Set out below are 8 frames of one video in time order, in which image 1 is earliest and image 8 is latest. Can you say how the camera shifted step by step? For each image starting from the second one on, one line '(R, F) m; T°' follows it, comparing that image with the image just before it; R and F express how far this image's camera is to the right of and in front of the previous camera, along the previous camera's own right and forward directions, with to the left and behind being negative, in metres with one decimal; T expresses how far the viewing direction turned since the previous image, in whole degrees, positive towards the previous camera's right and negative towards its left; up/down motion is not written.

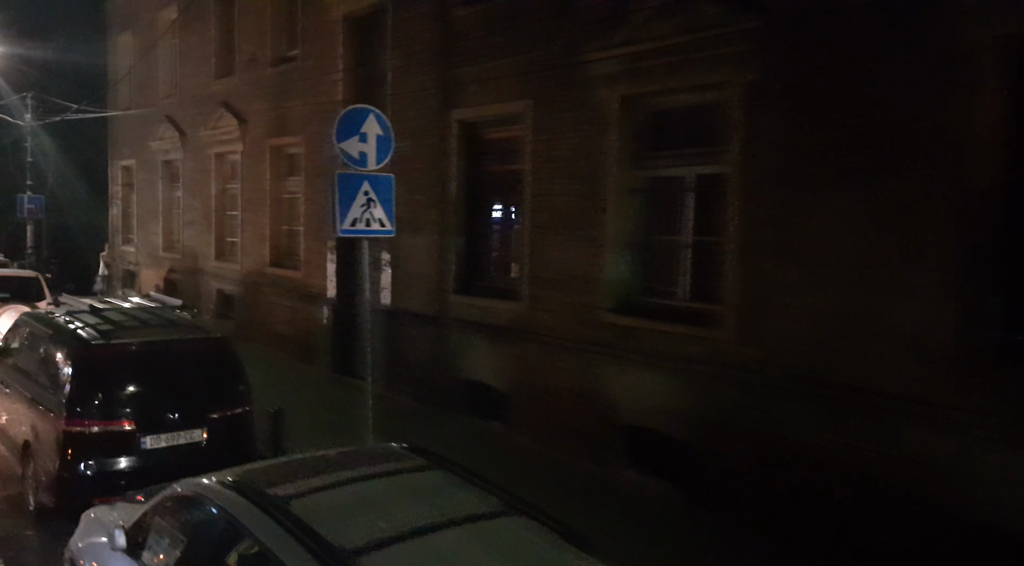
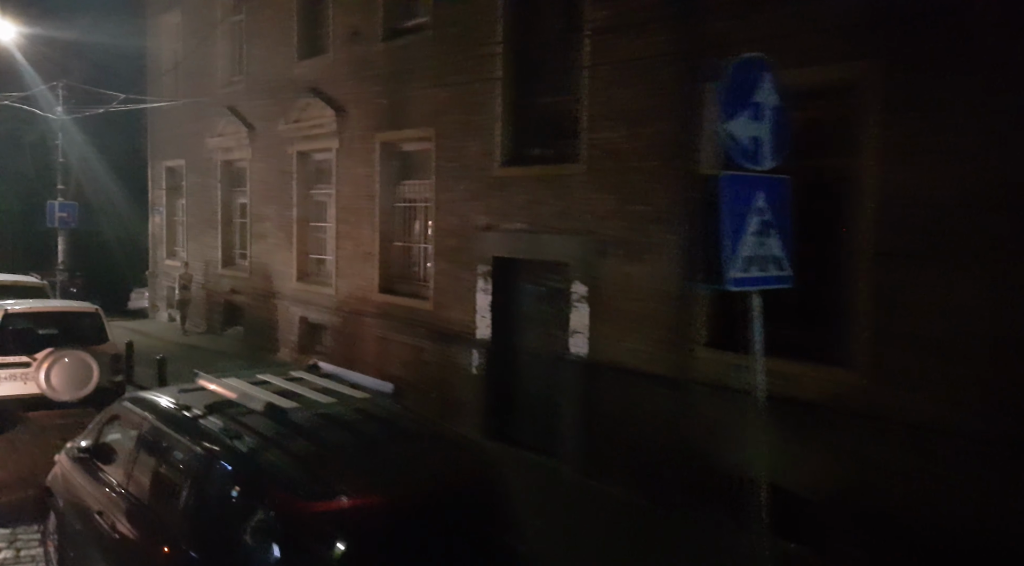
(-2.5, +3.2) m; 0°
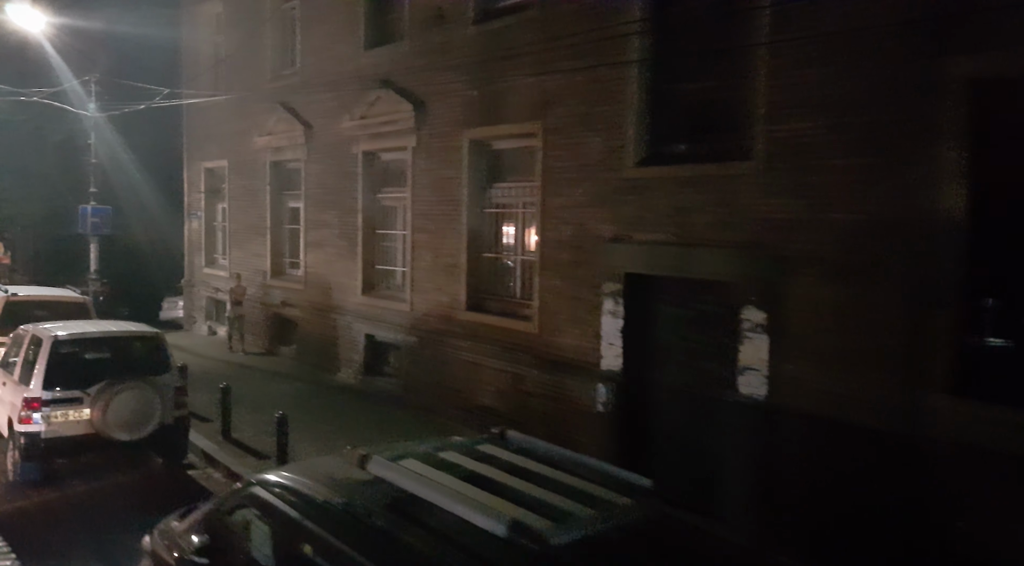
(-1.3, +1.6) m; -1°
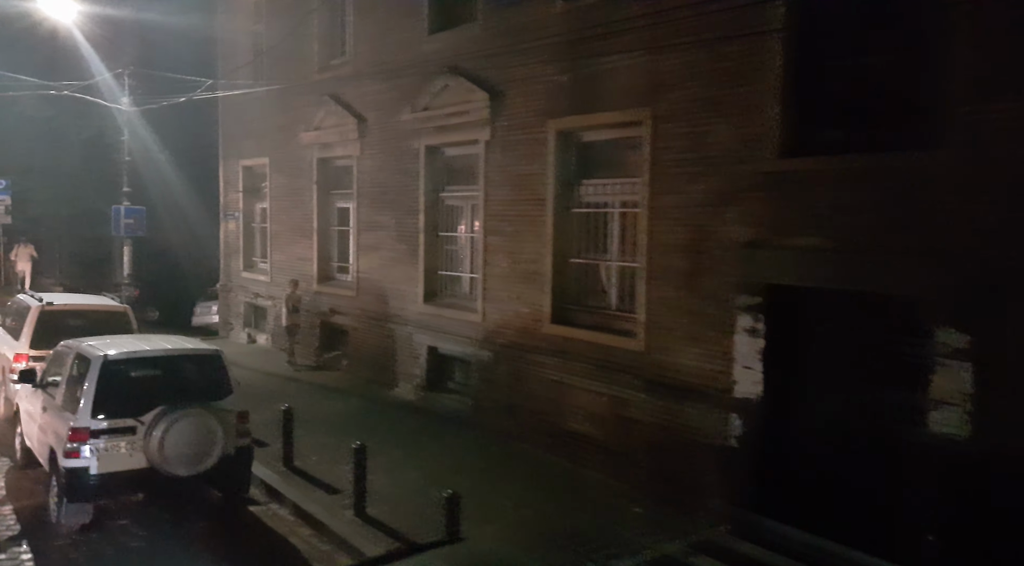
(-0.9, +1.2) m; -1°
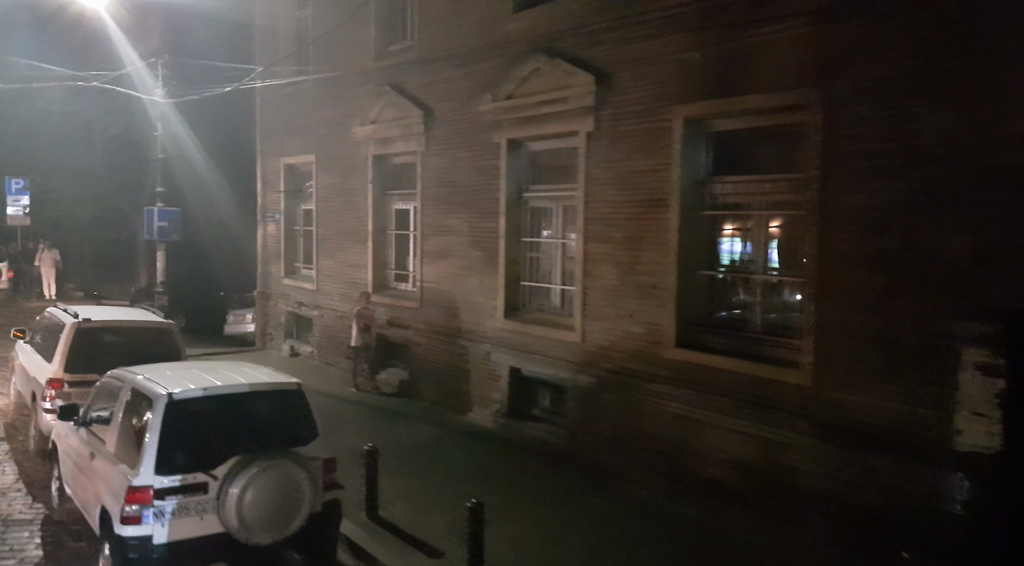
(-1.1, +1.5) m; -1°
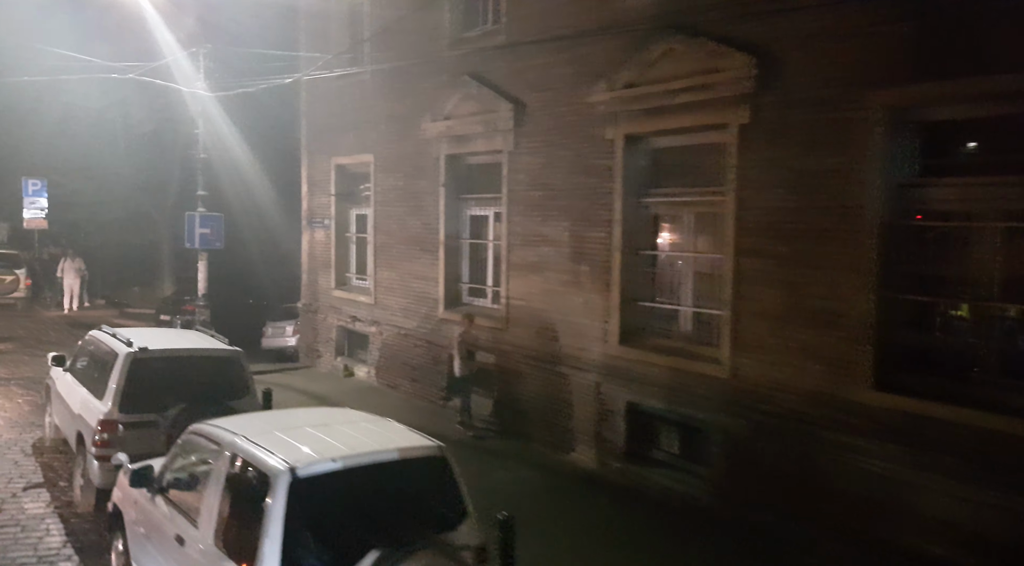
(-1.3, +1.5) m; 0°
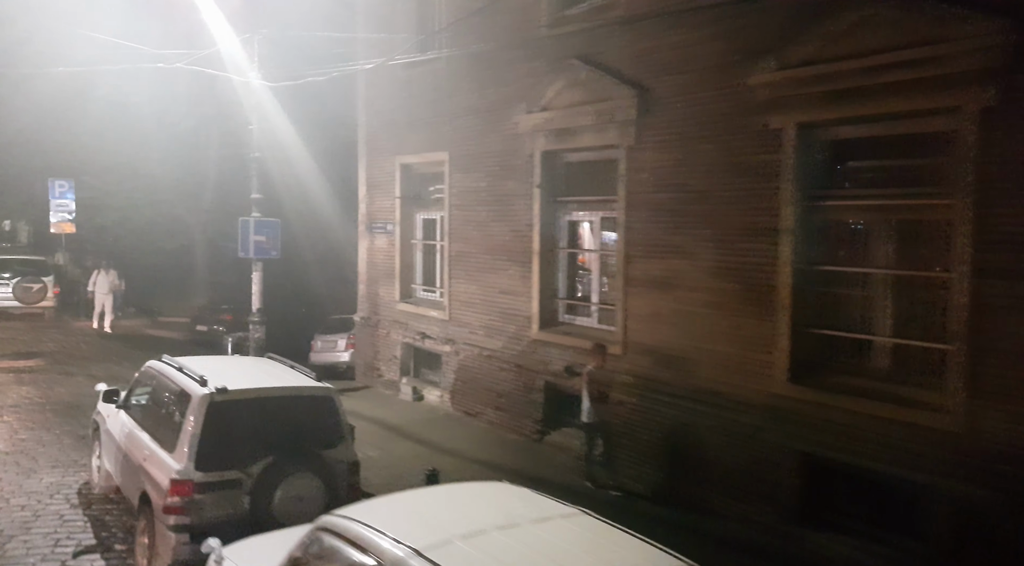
(-1.2, +1.6) m; -1°
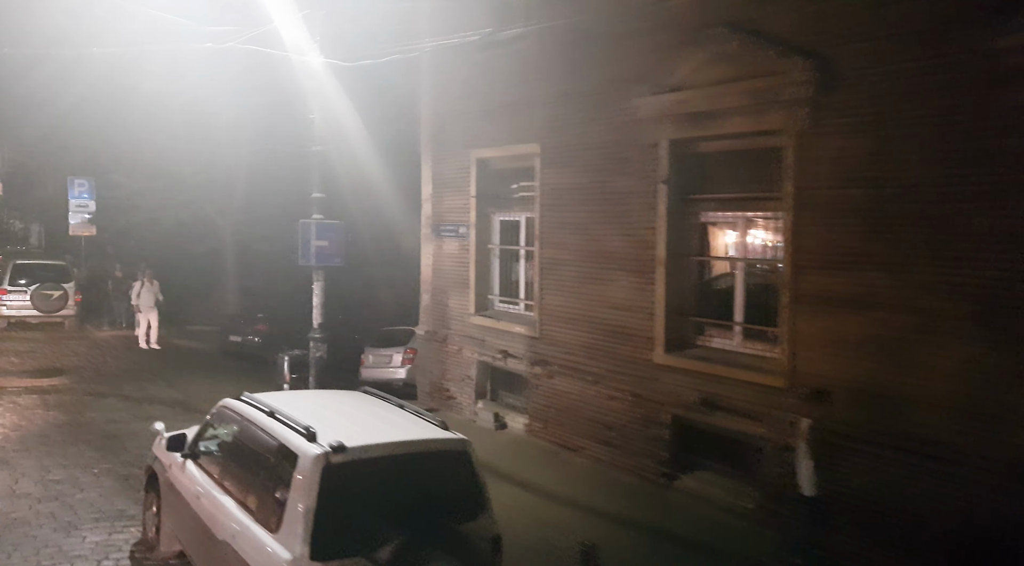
(-1.3, +1.7) m; 0°
